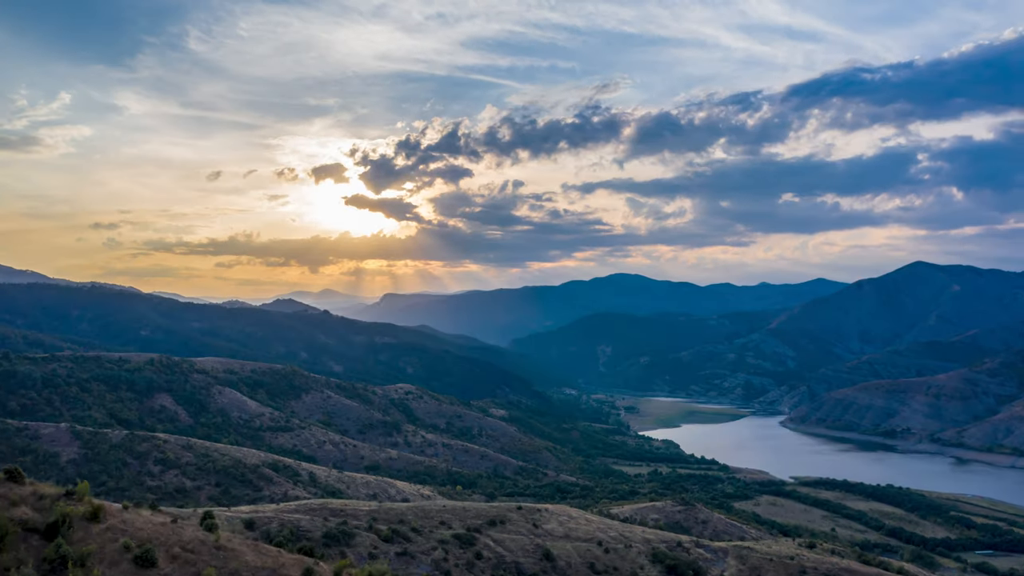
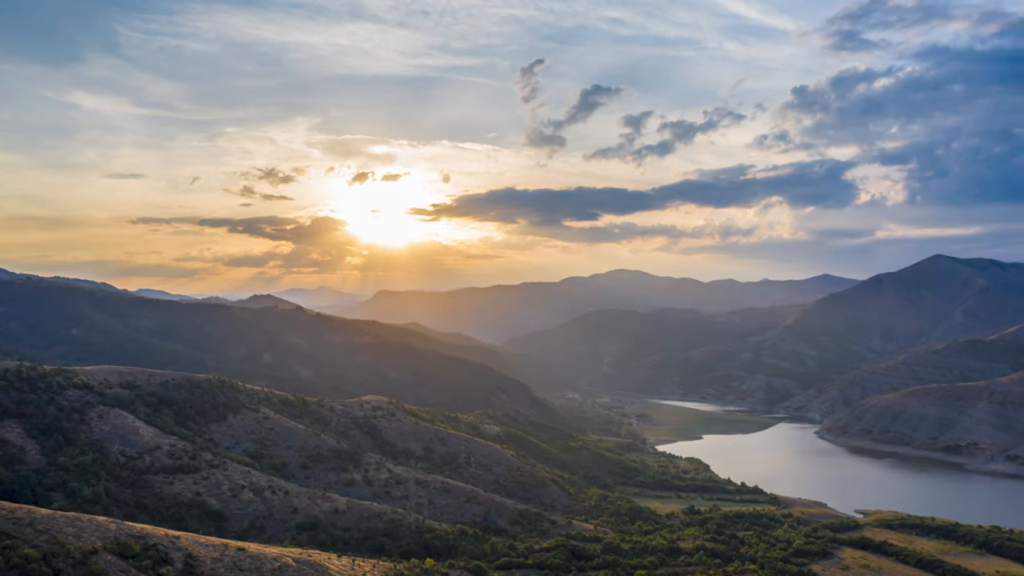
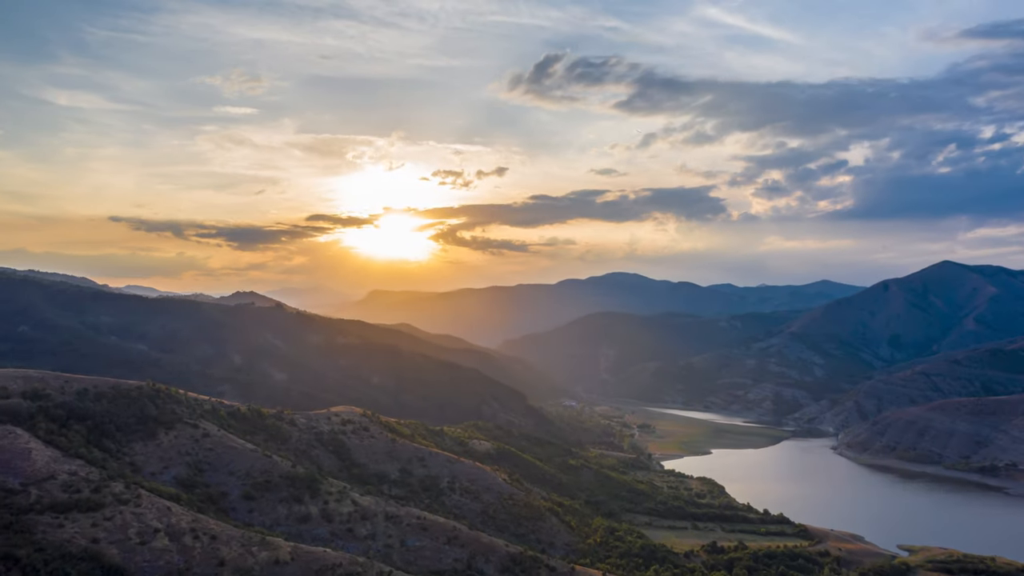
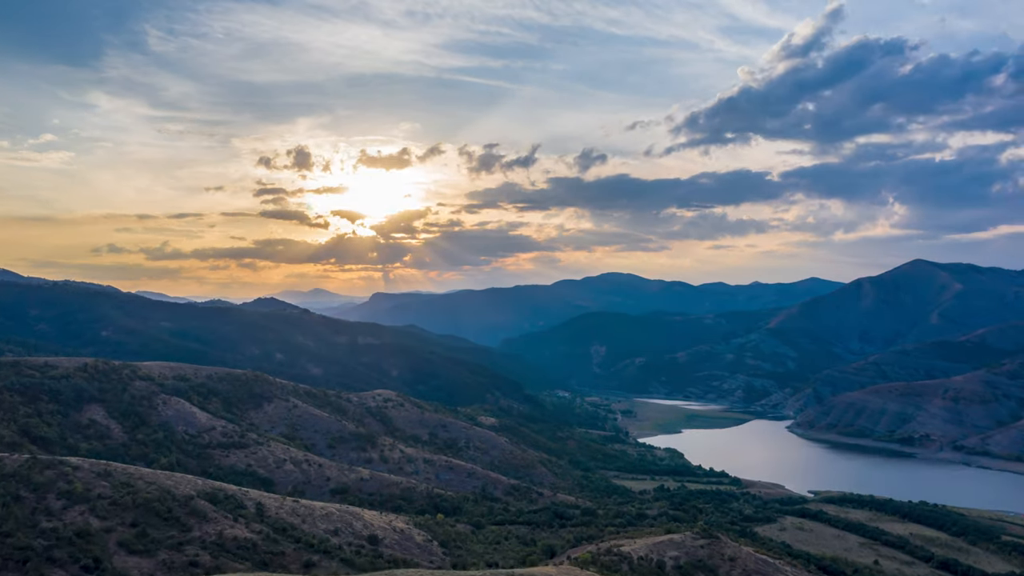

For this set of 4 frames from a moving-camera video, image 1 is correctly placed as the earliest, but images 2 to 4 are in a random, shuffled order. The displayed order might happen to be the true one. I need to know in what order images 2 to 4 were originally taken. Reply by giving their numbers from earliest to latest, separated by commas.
4, 2, 3
